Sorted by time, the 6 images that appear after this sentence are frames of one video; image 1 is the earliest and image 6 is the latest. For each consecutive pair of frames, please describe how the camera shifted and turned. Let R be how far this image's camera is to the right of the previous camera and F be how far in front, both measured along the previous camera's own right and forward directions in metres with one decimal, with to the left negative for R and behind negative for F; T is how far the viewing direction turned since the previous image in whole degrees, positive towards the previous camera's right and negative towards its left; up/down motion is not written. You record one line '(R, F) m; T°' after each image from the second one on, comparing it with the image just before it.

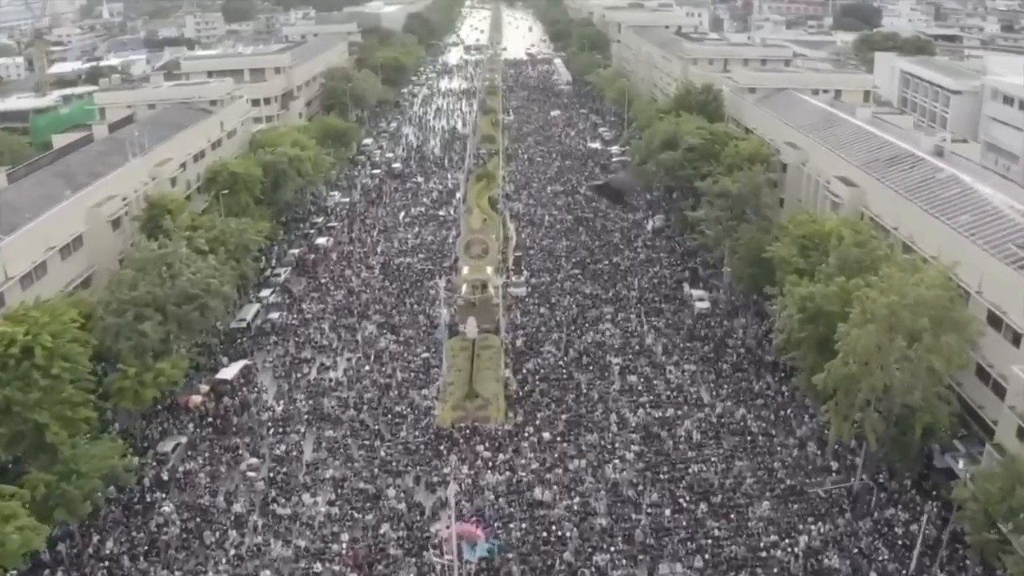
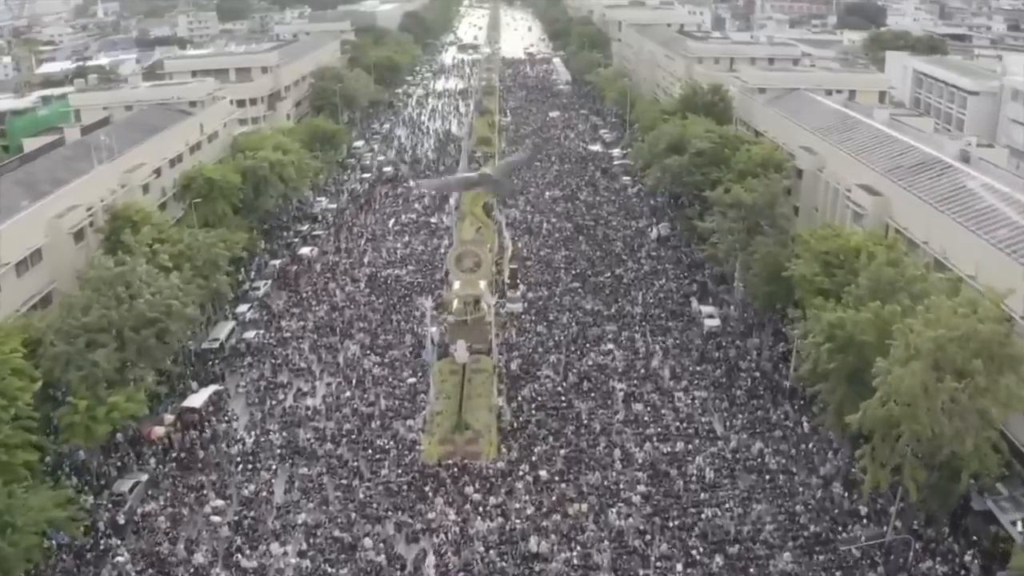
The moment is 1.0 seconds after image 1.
(+0.2, +2.9) m; 0°
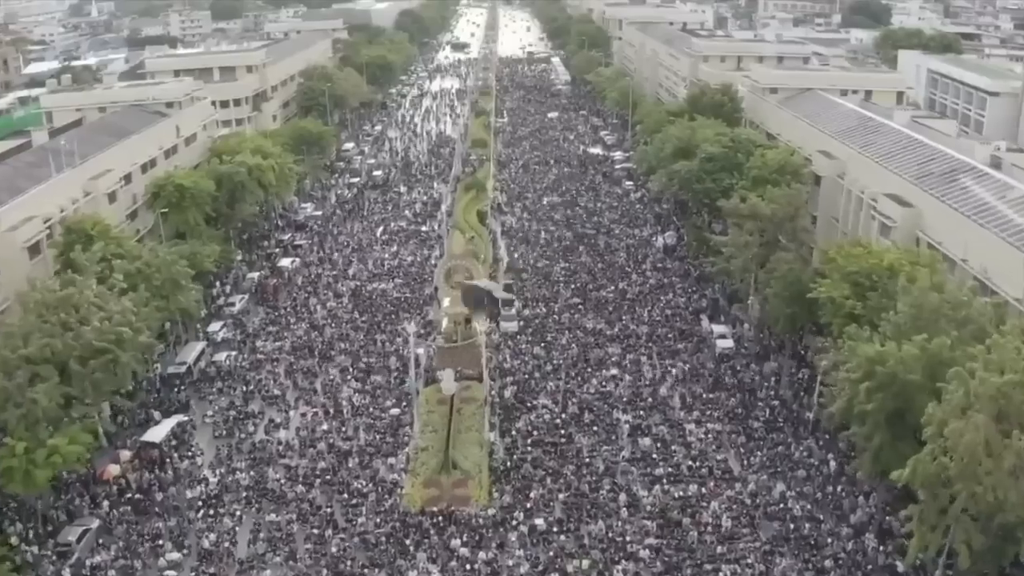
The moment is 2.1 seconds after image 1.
(+0.2, +3.0) m; 0°
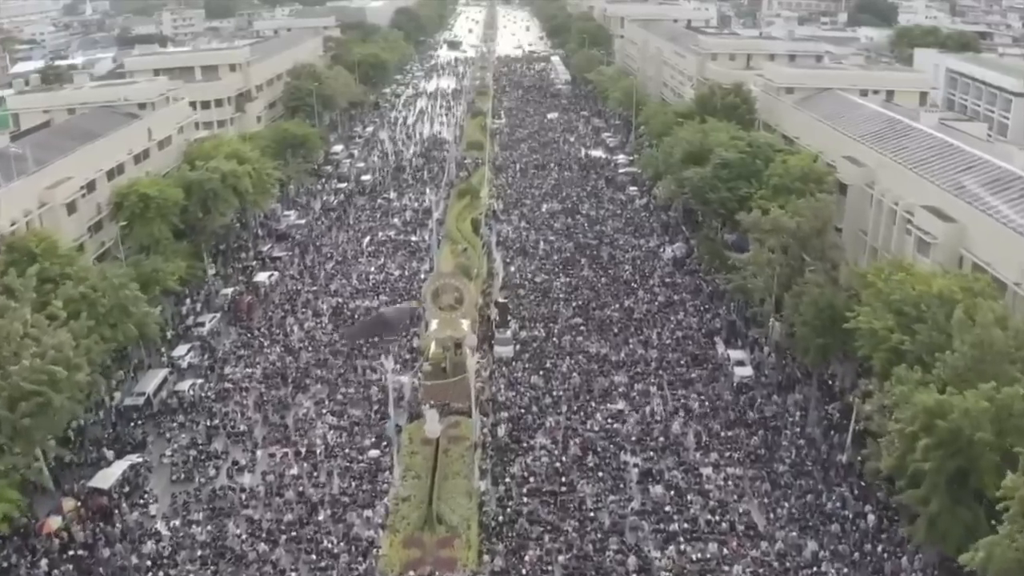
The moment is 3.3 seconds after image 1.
(+0.2, +3.3) m; 0°
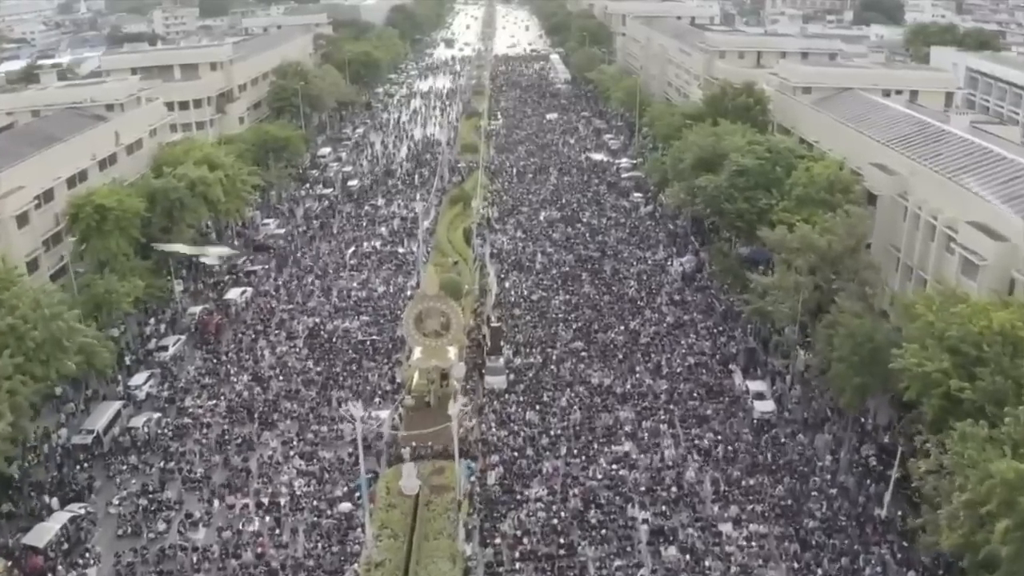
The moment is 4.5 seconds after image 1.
(+0.2, +3.2) m; 0°
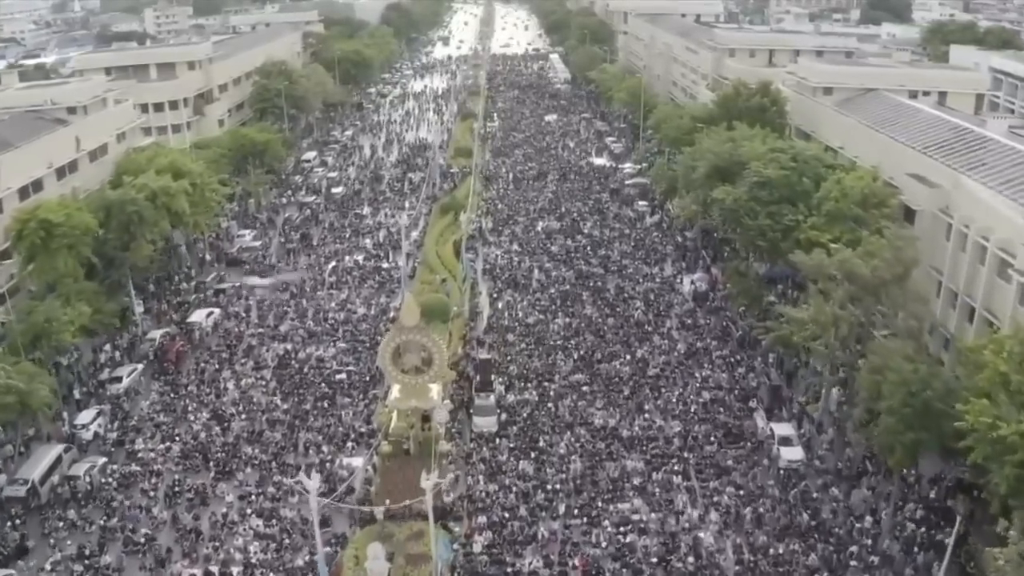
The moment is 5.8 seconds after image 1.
(+0.2, +3.3) m; 0°
